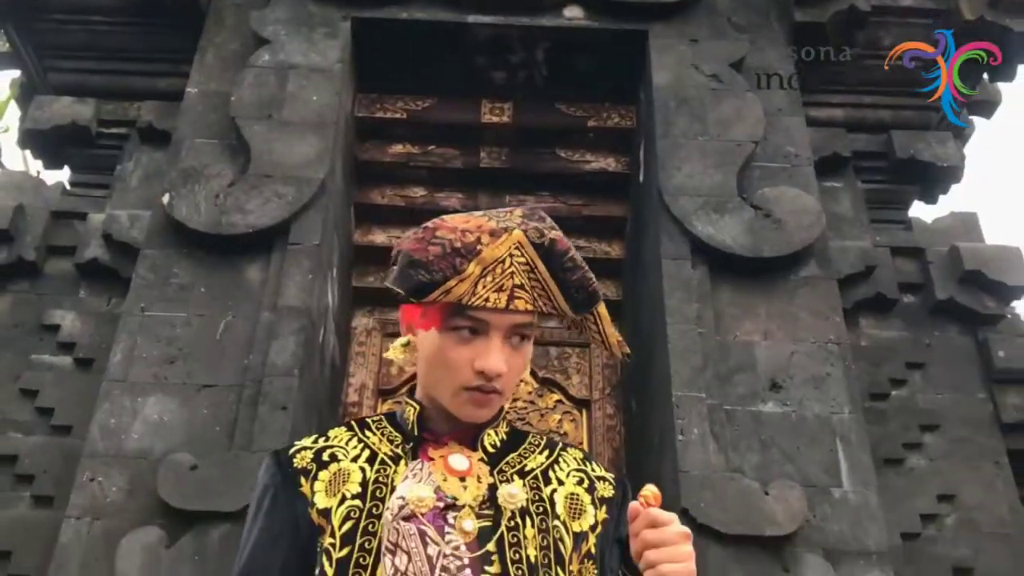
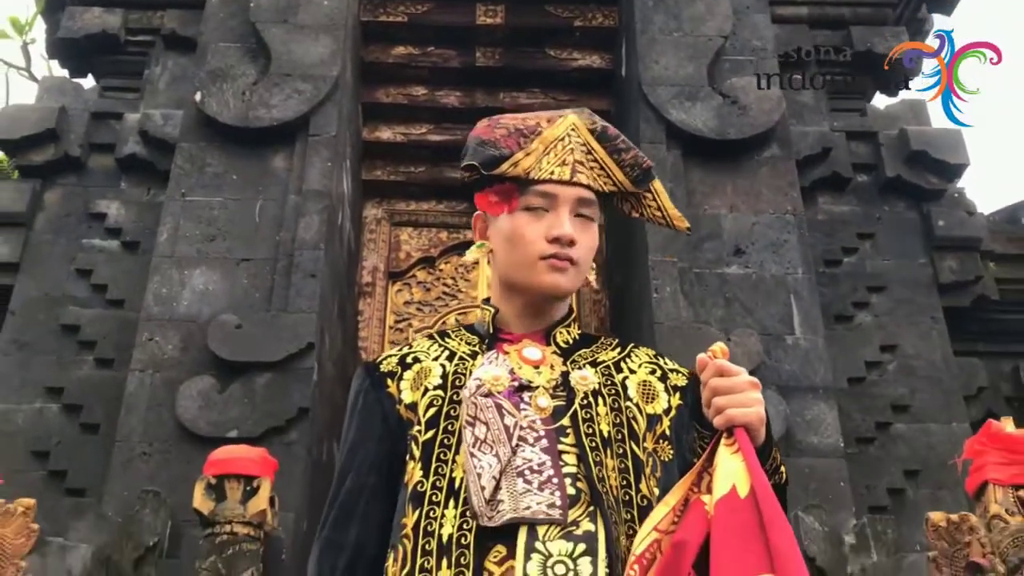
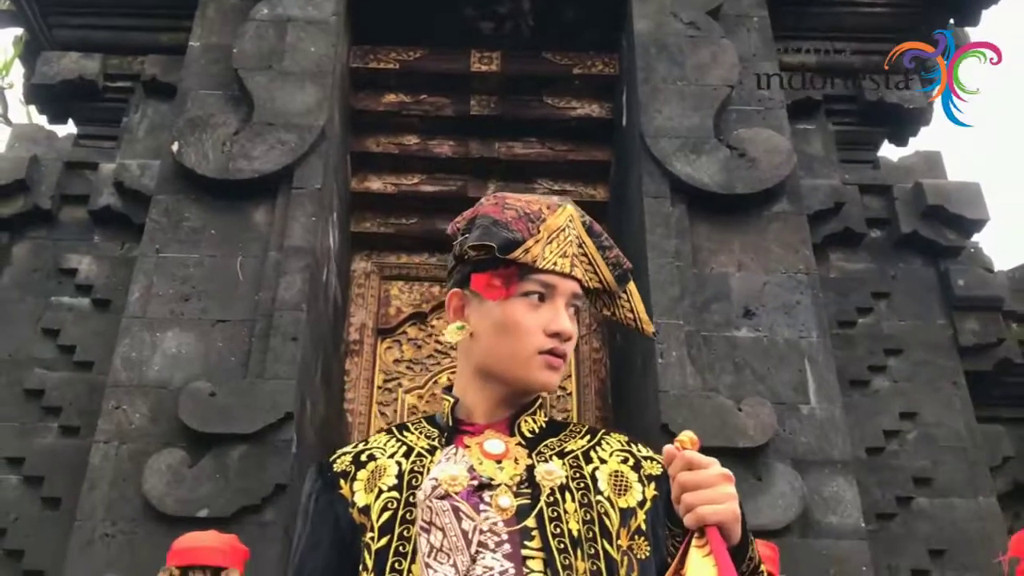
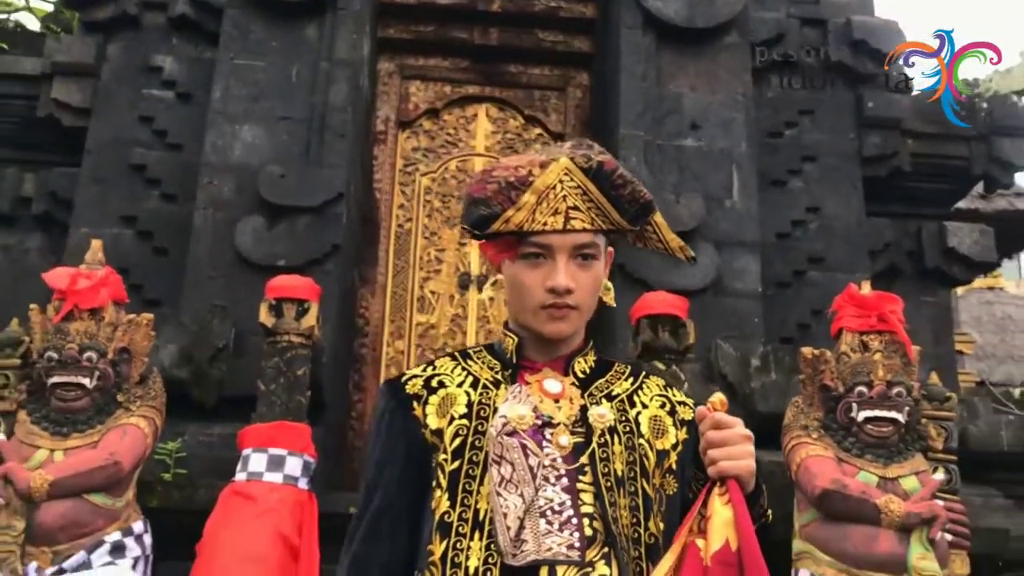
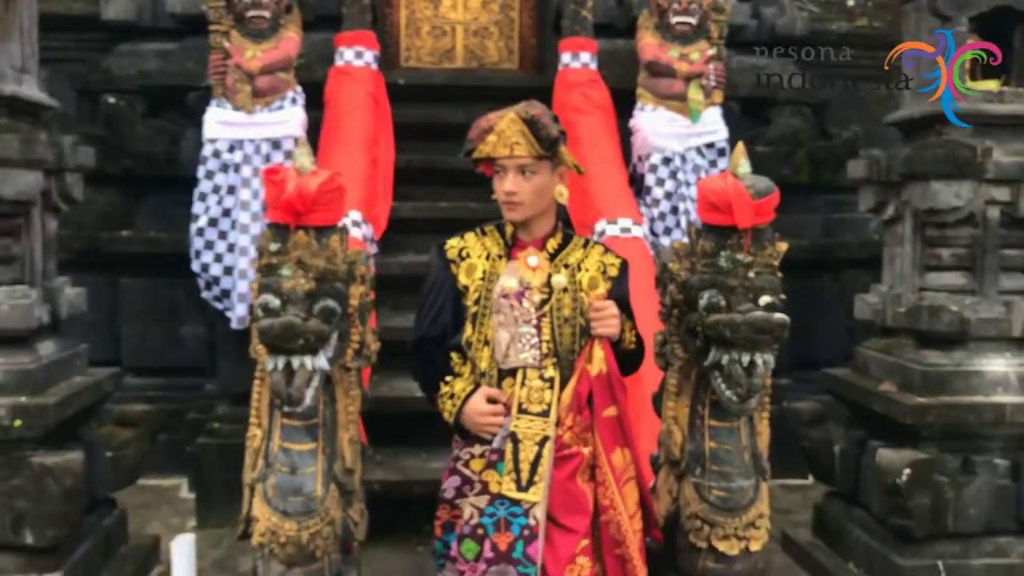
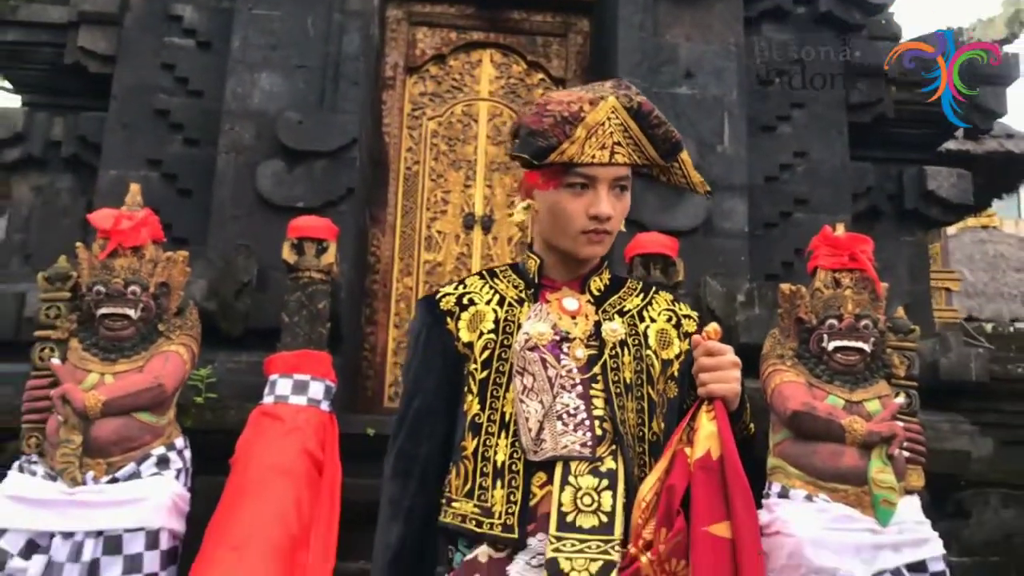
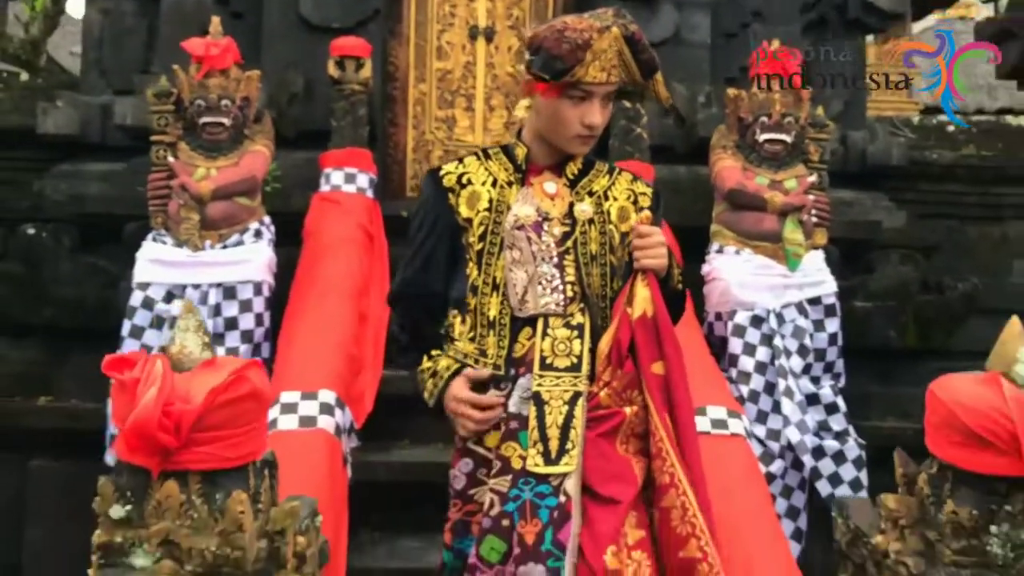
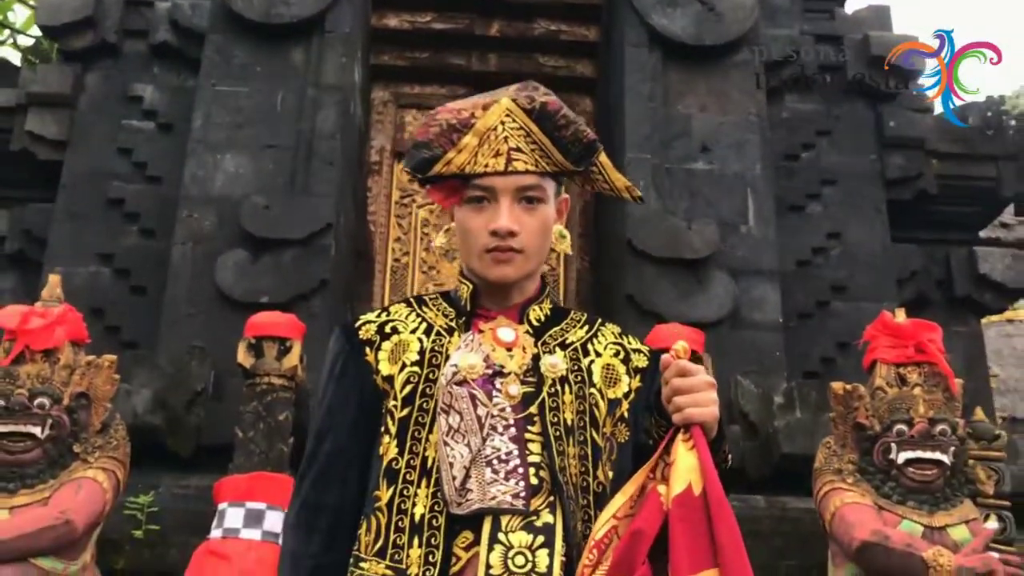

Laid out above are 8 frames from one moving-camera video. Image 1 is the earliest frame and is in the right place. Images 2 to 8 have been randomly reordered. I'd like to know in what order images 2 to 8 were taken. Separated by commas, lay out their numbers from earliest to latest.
3, 2, 8, 4, 6, 7, 5
